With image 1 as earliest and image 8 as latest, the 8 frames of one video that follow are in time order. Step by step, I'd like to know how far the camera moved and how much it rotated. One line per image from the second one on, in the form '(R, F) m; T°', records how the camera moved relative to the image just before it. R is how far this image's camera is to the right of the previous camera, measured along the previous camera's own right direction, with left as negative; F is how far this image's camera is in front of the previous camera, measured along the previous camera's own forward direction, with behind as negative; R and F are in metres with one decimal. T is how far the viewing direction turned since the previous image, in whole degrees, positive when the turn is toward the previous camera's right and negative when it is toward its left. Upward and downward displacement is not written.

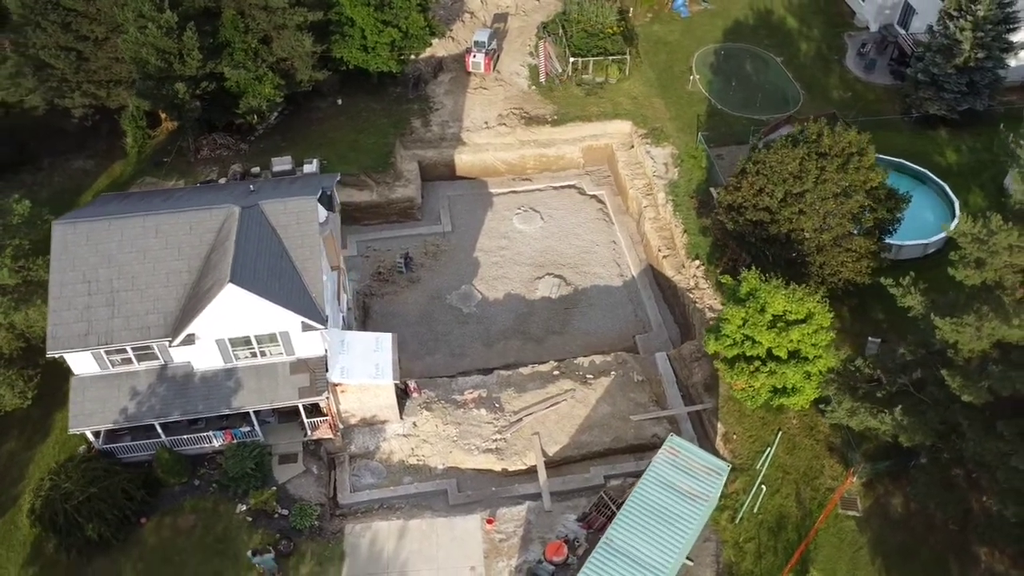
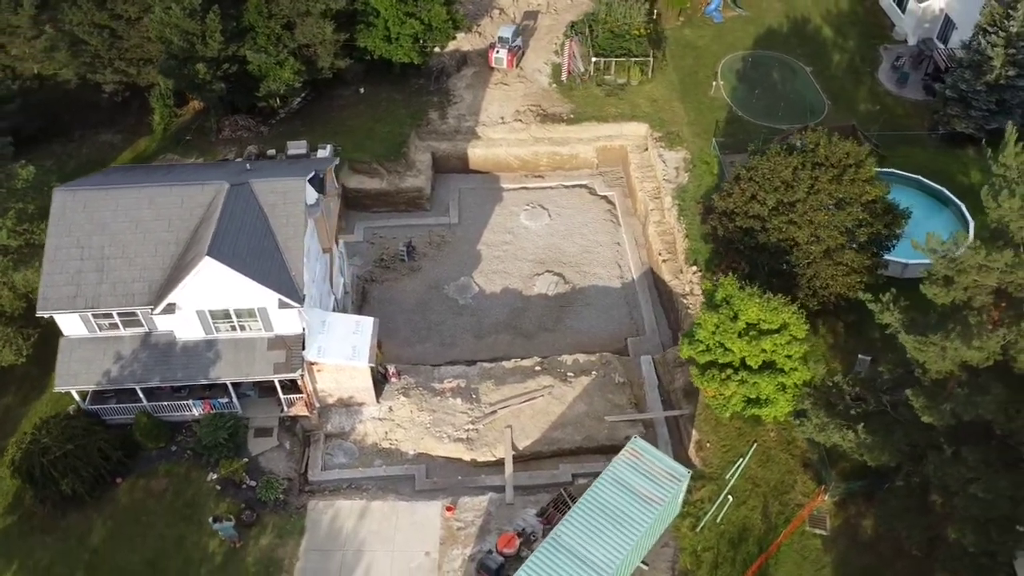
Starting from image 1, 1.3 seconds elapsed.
(+2.6, 0.0) m; -4°
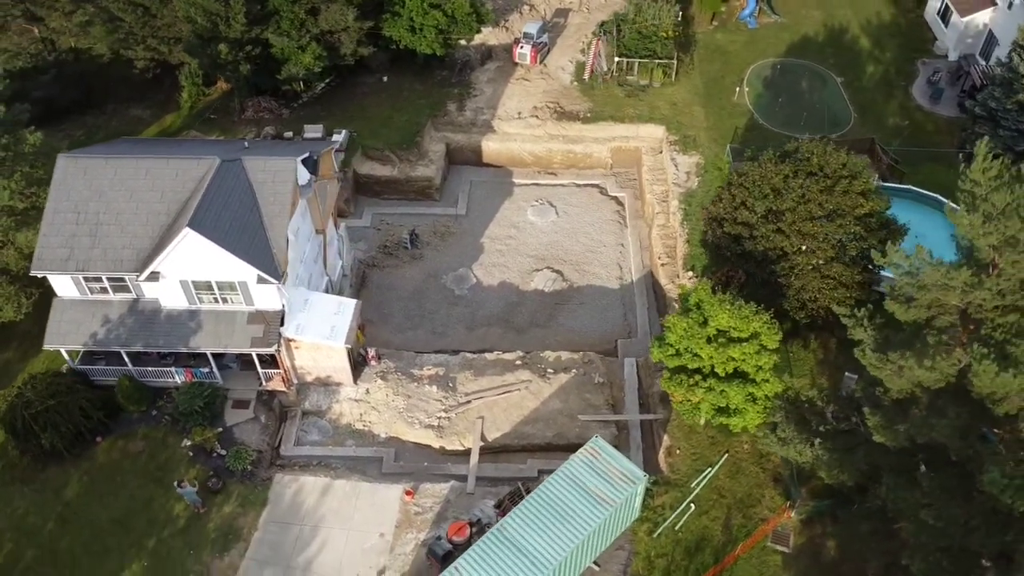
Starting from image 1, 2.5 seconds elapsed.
(+2.7, +0.1) m; -4°
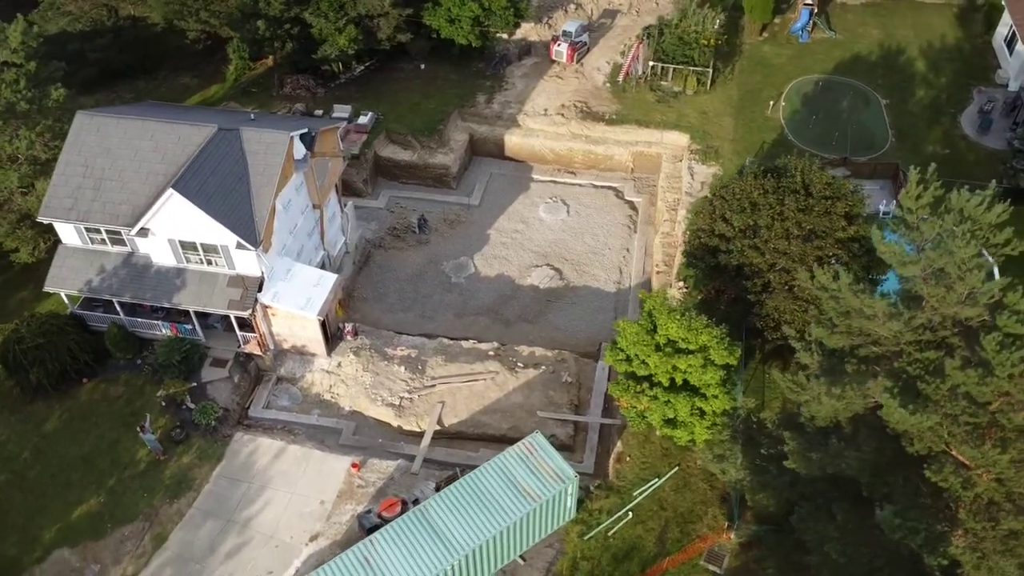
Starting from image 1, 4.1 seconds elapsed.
(+4.1, 0.0) m; -6°
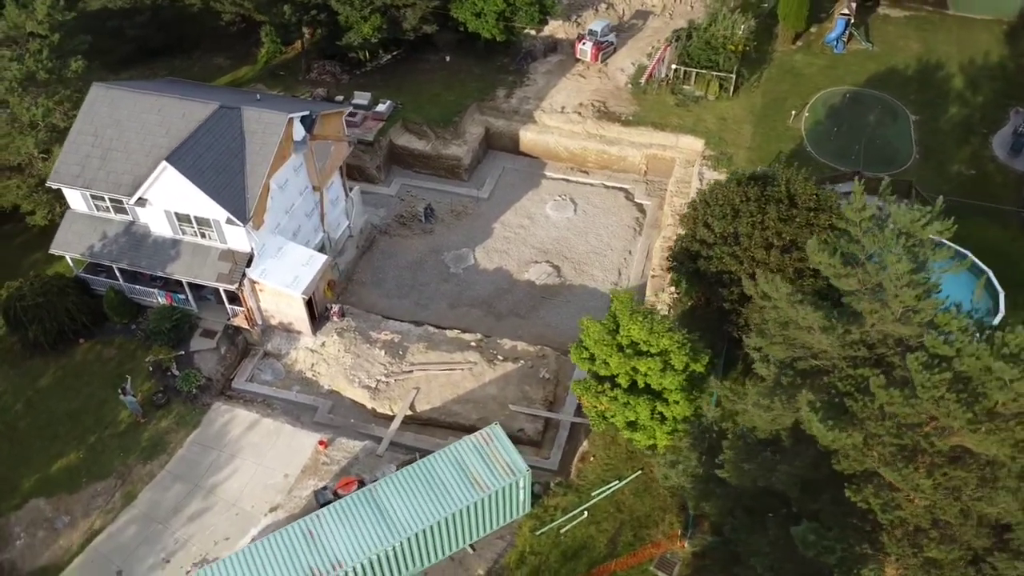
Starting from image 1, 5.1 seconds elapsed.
(+2.8, 0.0) m; -4°
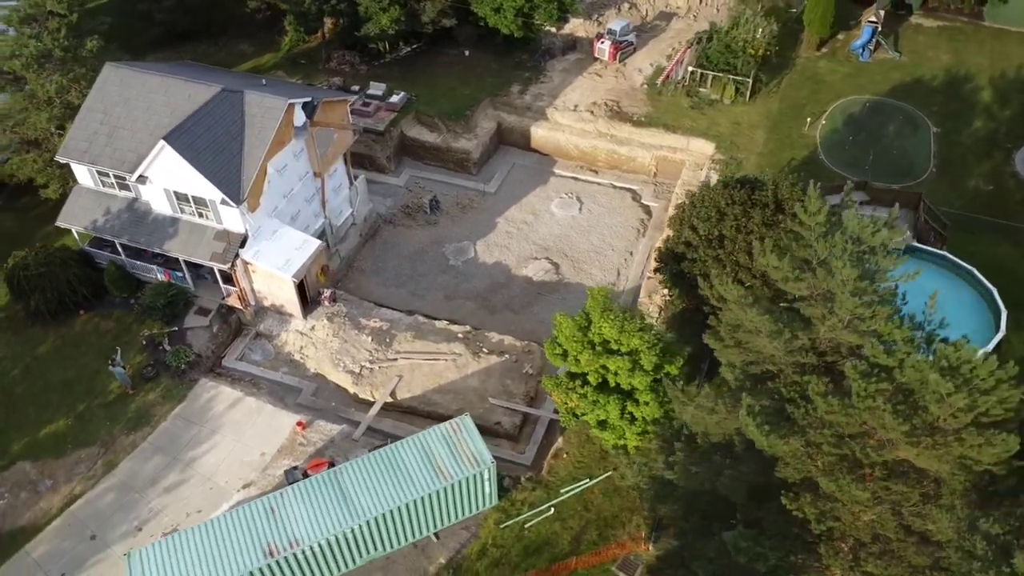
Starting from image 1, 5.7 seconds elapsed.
(+2.1, 0.0) m; -3°
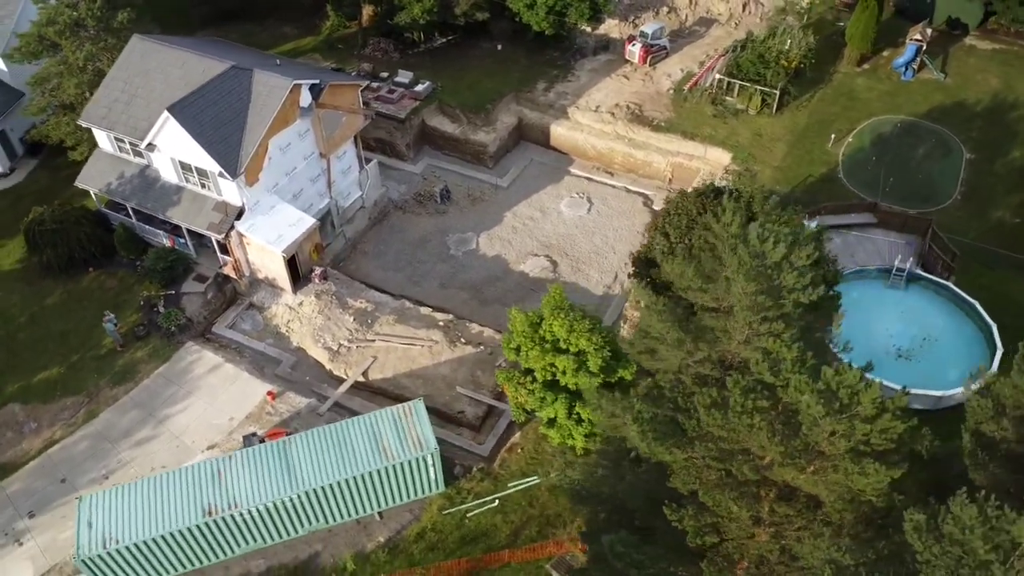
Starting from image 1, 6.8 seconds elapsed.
(+3.5, -0.1) m; -5°
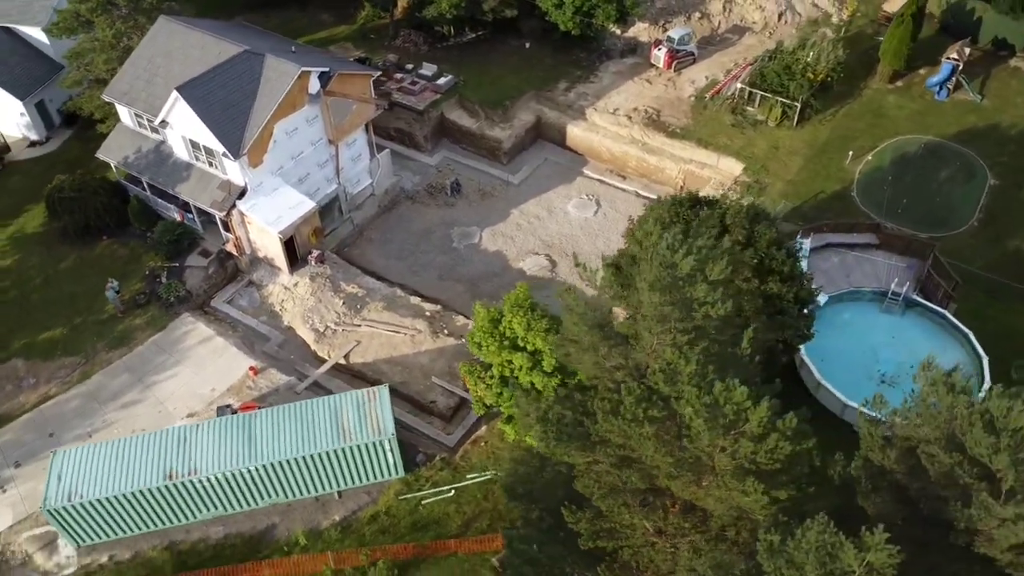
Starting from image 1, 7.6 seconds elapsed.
(+3.0, -0.2) m; -4°
